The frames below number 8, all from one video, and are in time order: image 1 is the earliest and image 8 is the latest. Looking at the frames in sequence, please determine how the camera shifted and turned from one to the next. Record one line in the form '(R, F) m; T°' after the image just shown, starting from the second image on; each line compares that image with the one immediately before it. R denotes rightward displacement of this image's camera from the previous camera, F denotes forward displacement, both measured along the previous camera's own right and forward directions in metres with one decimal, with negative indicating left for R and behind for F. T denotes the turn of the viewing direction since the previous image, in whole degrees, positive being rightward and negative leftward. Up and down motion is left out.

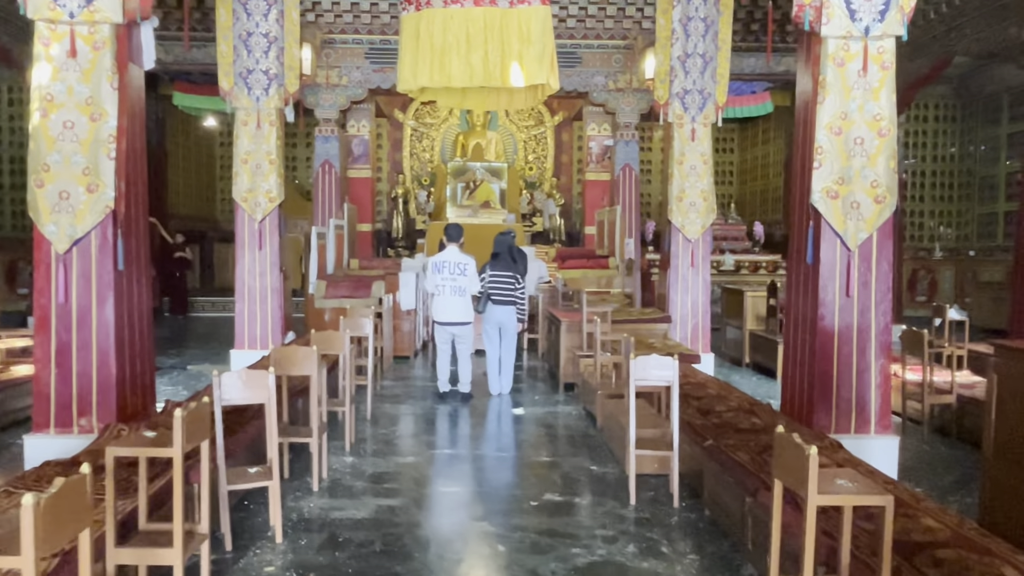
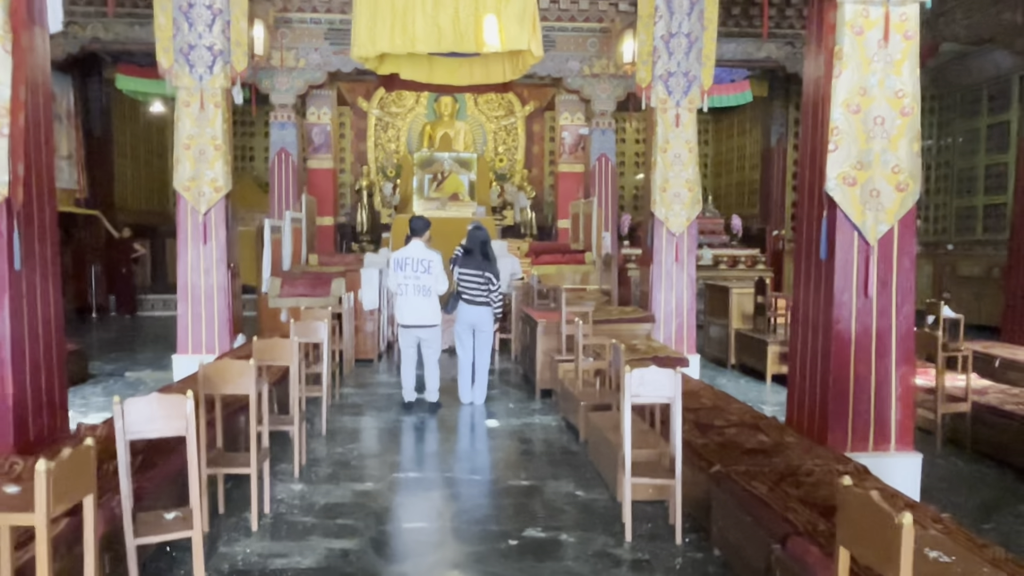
(0.0, +0.5) m; +2°
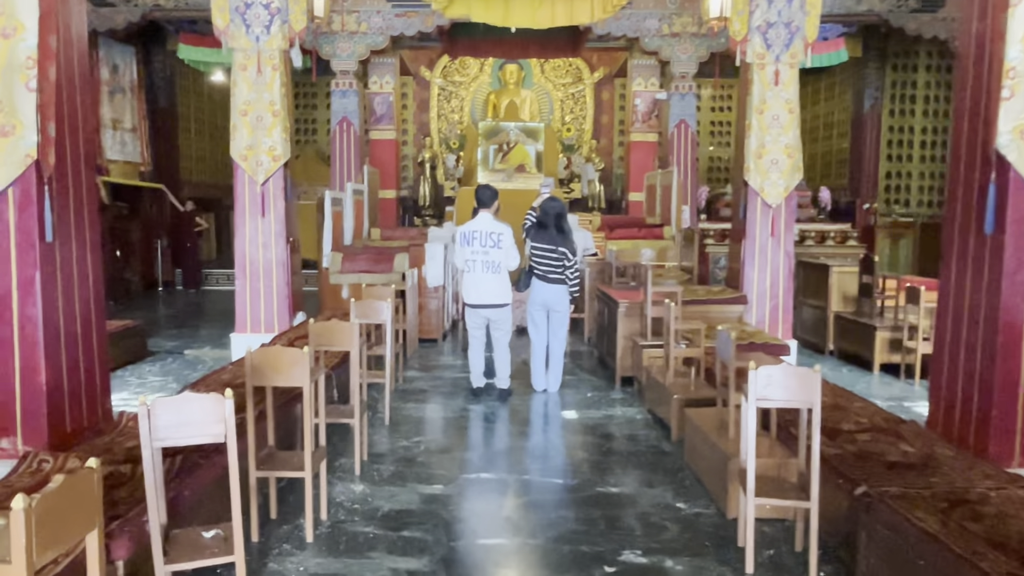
(-0.1, +0.5) m; -5°
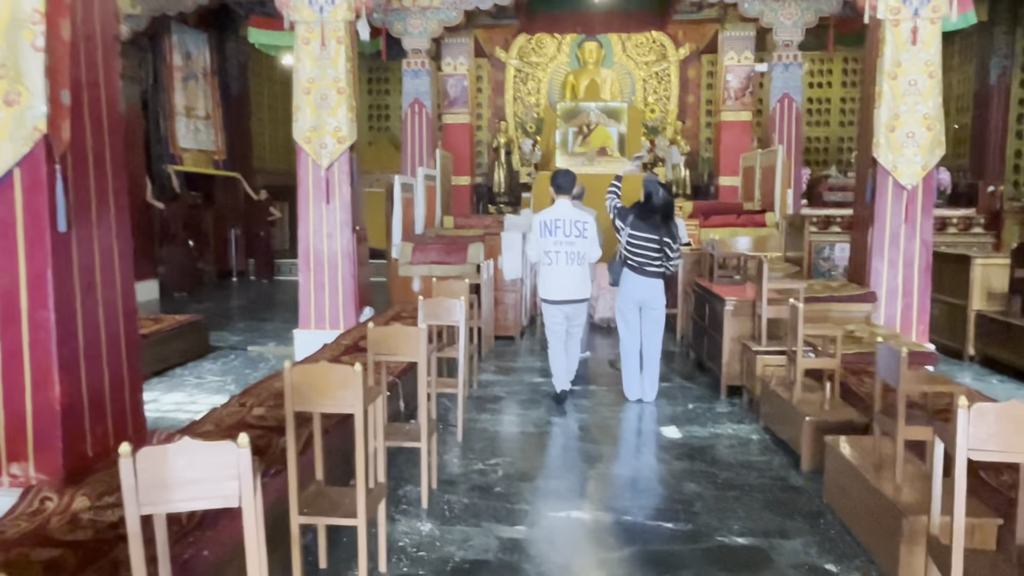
(-0.1, +0.6) m; -6°
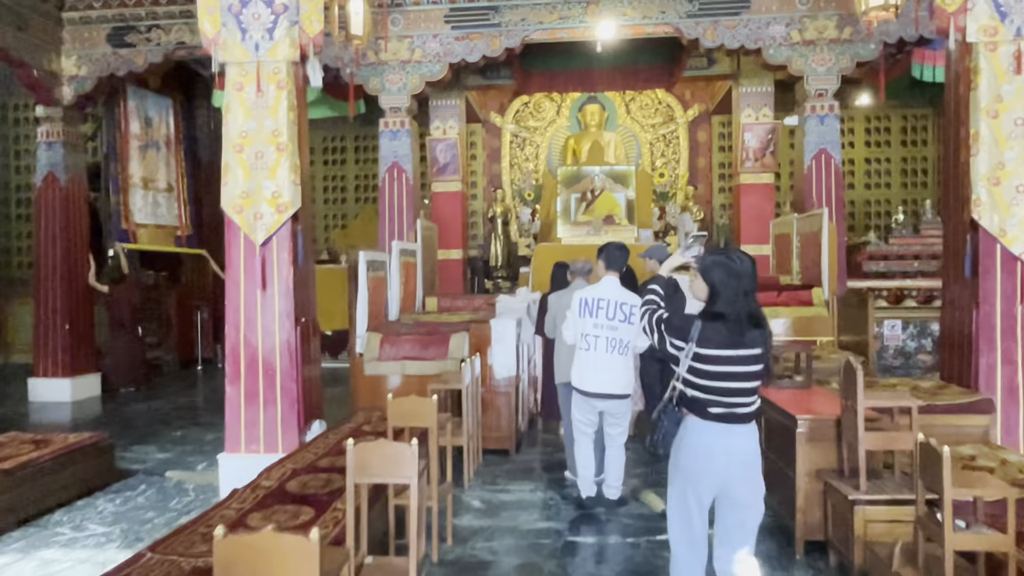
(+0.1, +1.2) m; 0°
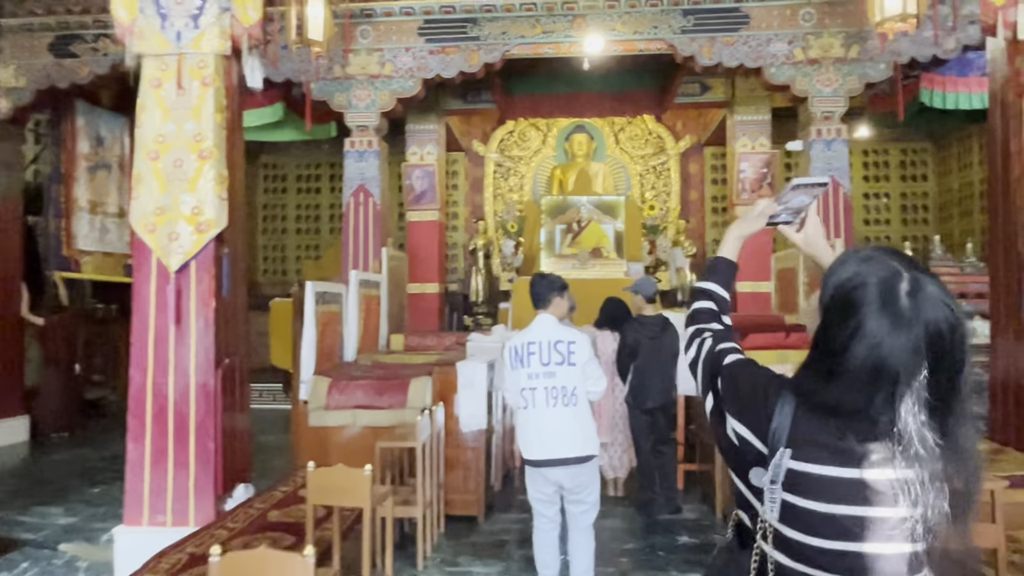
(+0.1, +0.7) m; +1°
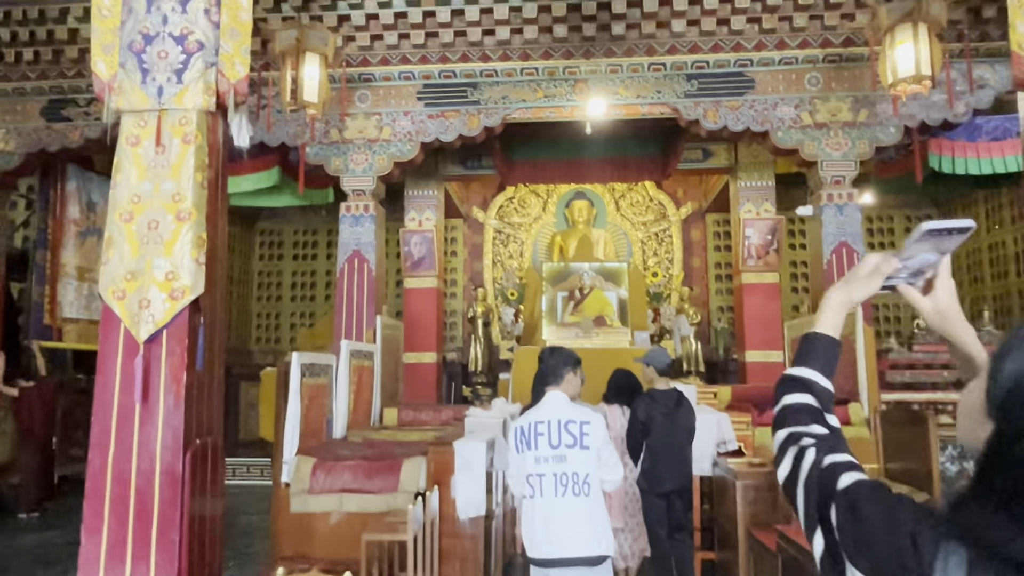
(0.0, +0.3) m; 0°
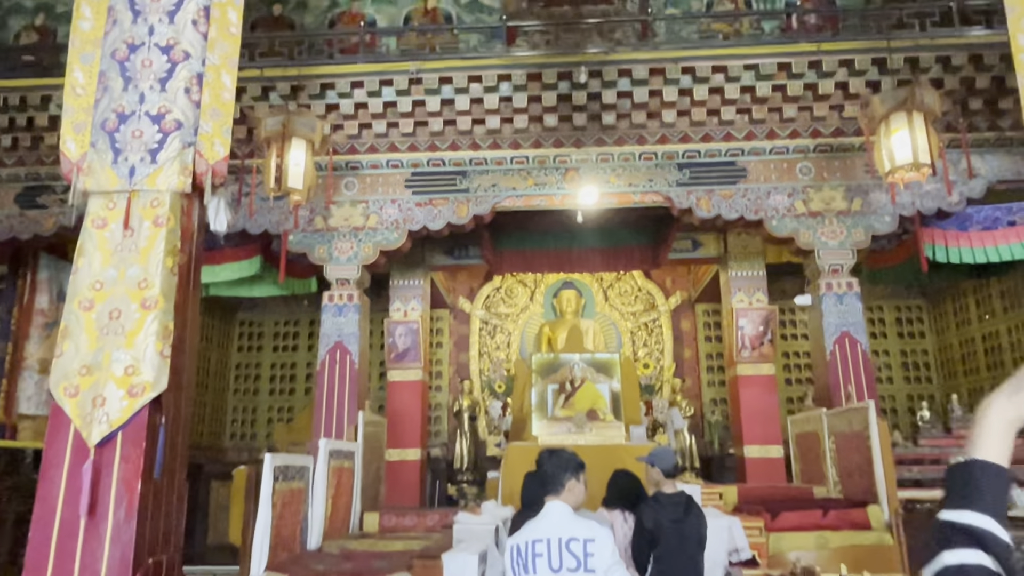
(-0.1, +0.3) m; +1°
